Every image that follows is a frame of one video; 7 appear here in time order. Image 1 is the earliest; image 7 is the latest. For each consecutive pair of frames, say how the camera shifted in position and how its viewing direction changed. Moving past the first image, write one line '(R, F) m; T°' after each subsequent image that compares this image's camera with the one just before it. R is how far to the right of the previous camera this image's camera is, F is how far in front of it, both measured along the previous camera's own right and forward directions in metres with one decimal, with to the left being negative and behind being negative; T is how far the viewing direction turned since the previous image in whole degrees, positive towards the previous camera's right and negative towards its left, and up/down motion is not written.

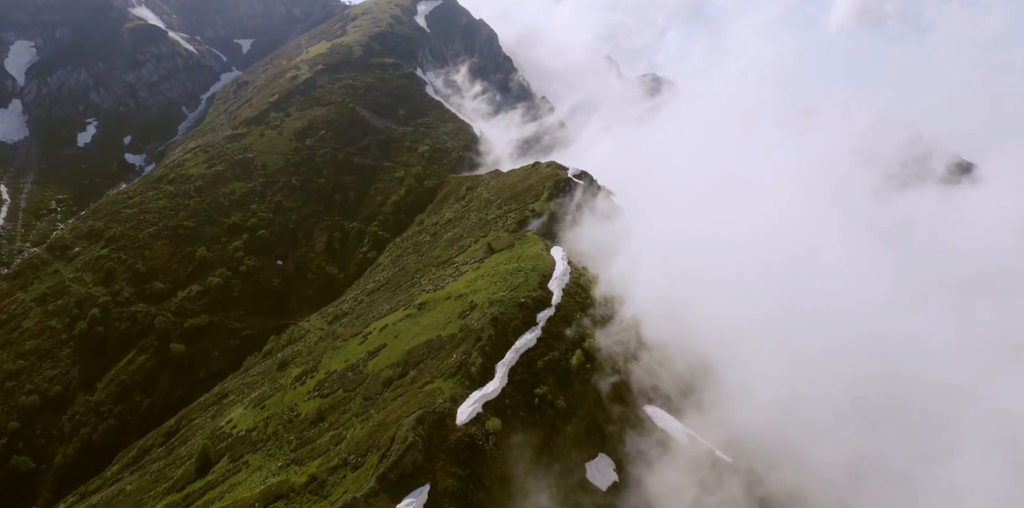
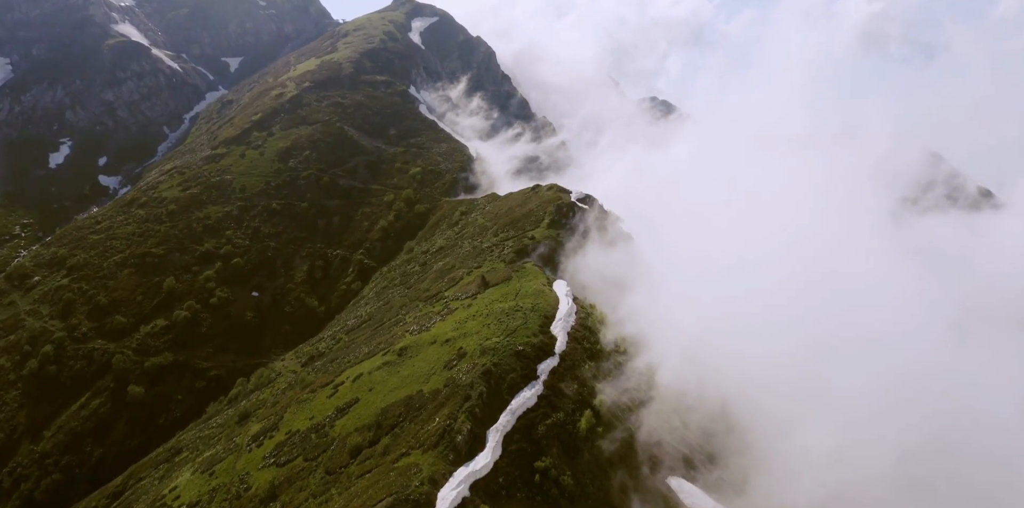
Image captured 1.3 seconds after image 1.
(+0.4, +14.4) m; 0°
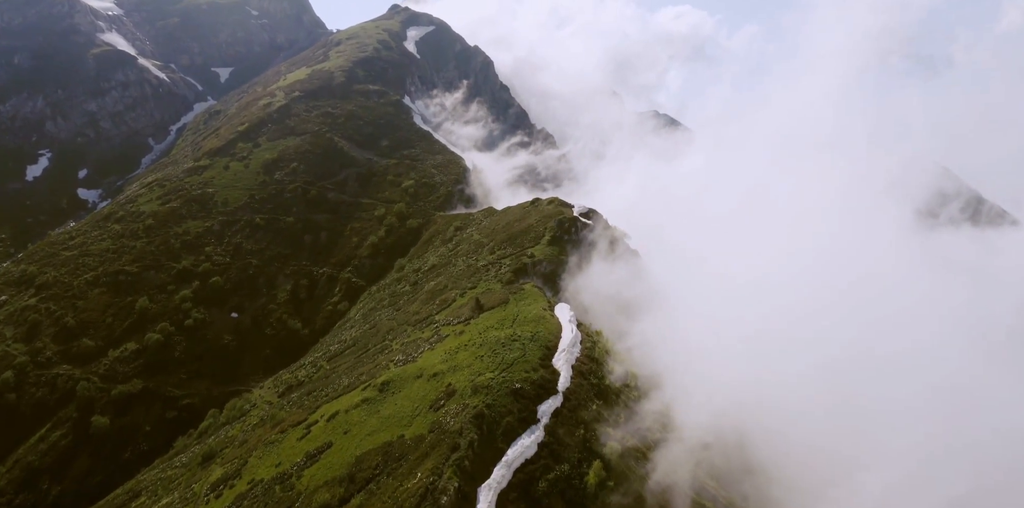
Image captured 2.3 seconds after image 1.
(+0.3, +10.0) m; 0°
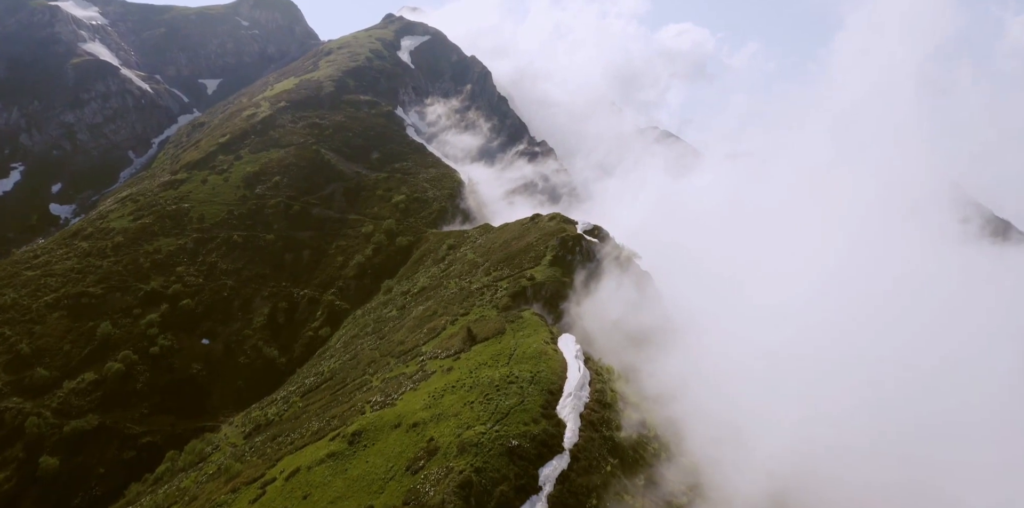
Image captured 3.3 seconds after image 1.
(+0.3, +12.0) m; 0°
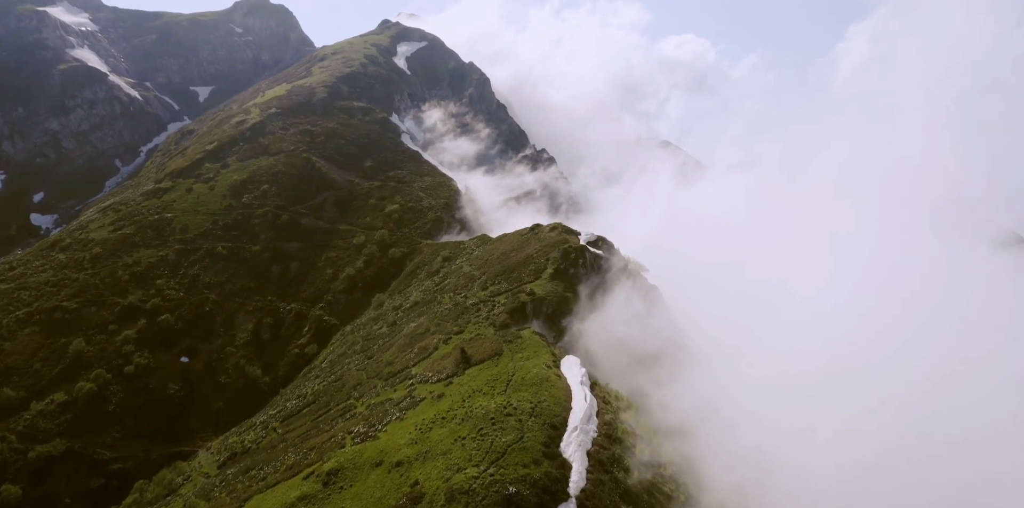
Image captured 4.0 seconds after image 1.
(+0.2, +7.3) m; 0°
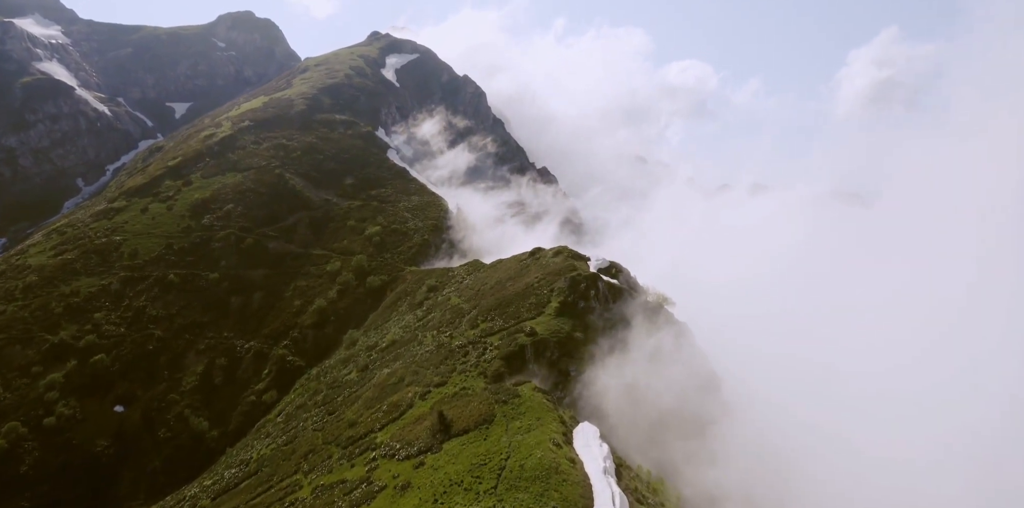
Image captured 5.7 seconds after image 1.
(+0.4, +18.4) m; 0°
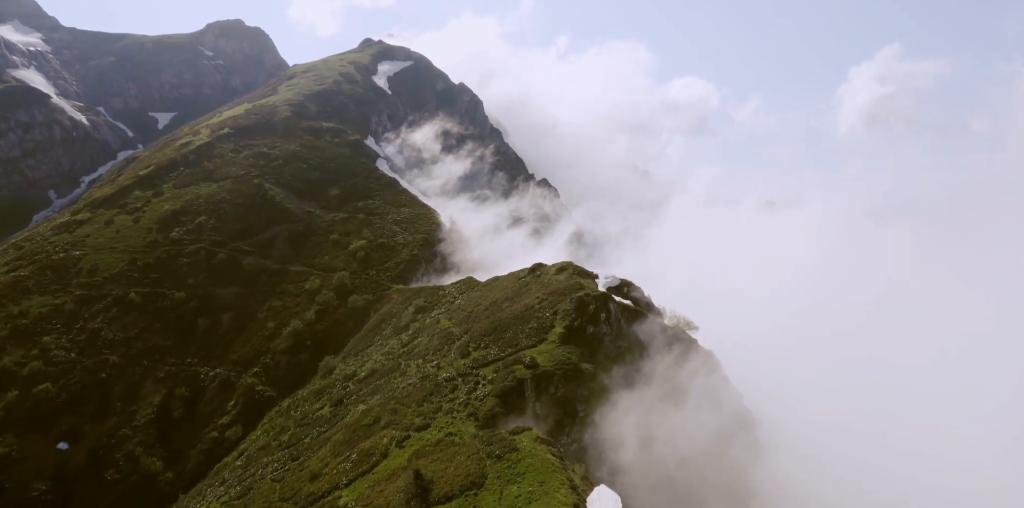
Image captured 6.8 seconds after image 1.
(+0.2, +11.6) m; 0°
